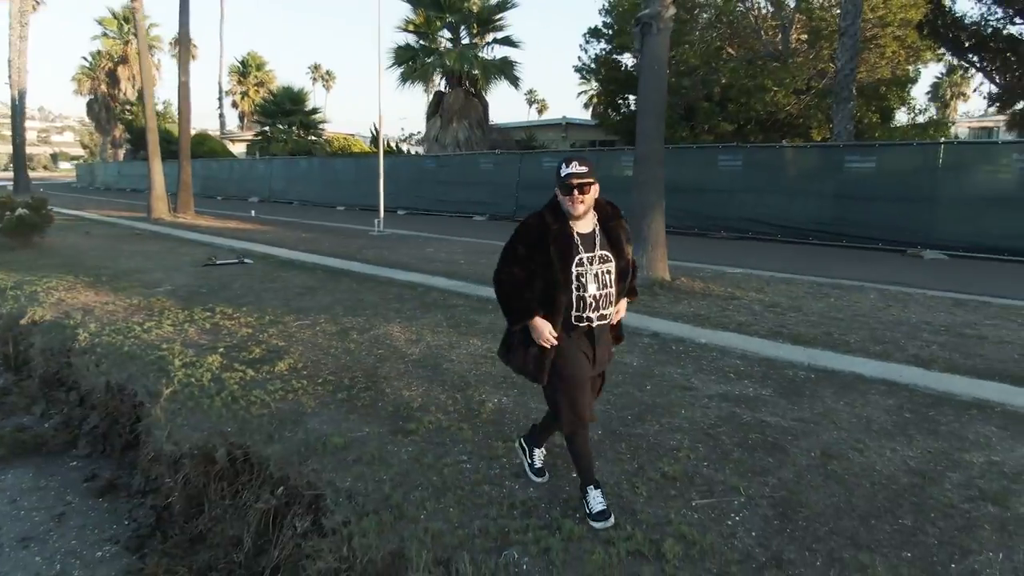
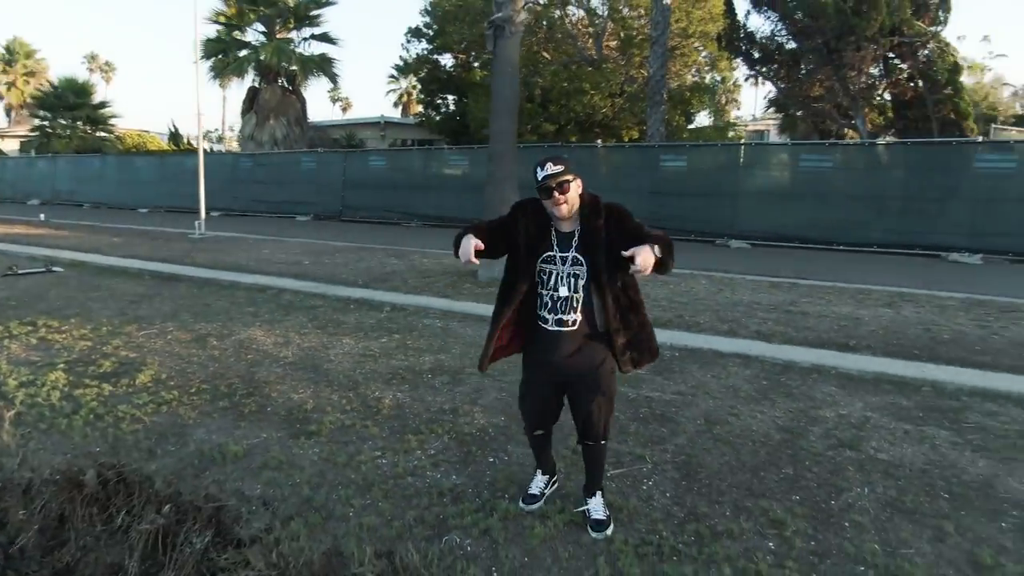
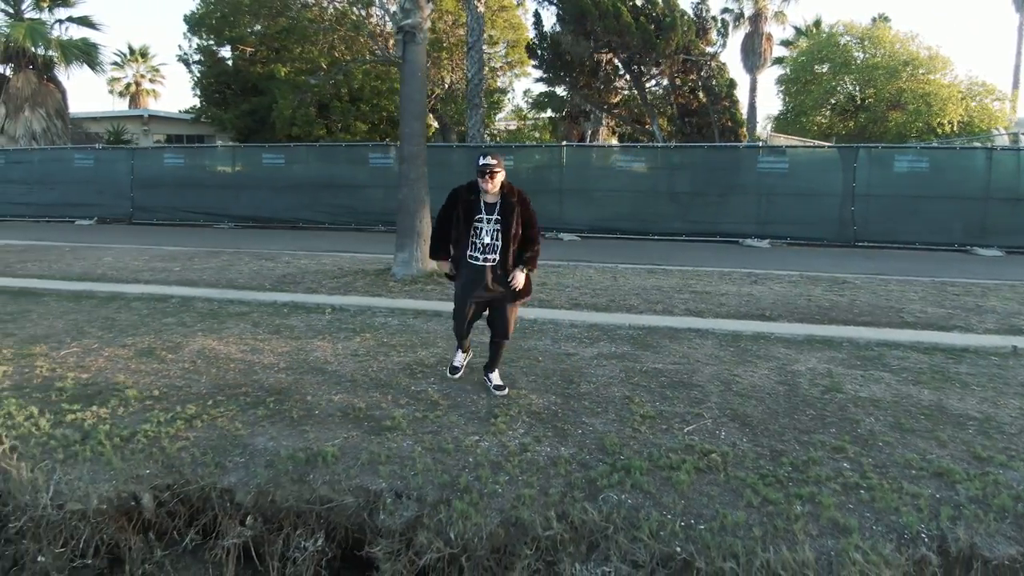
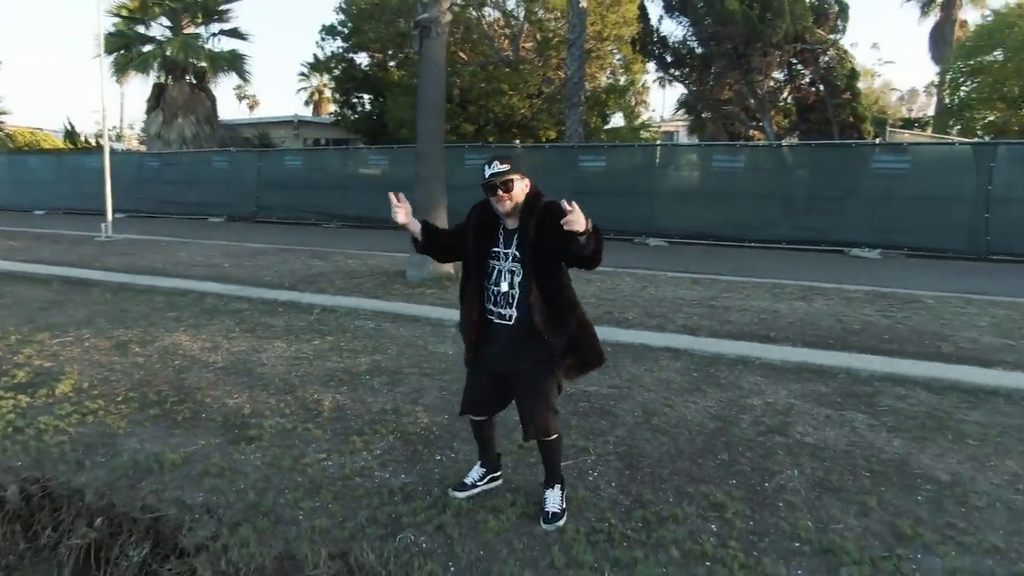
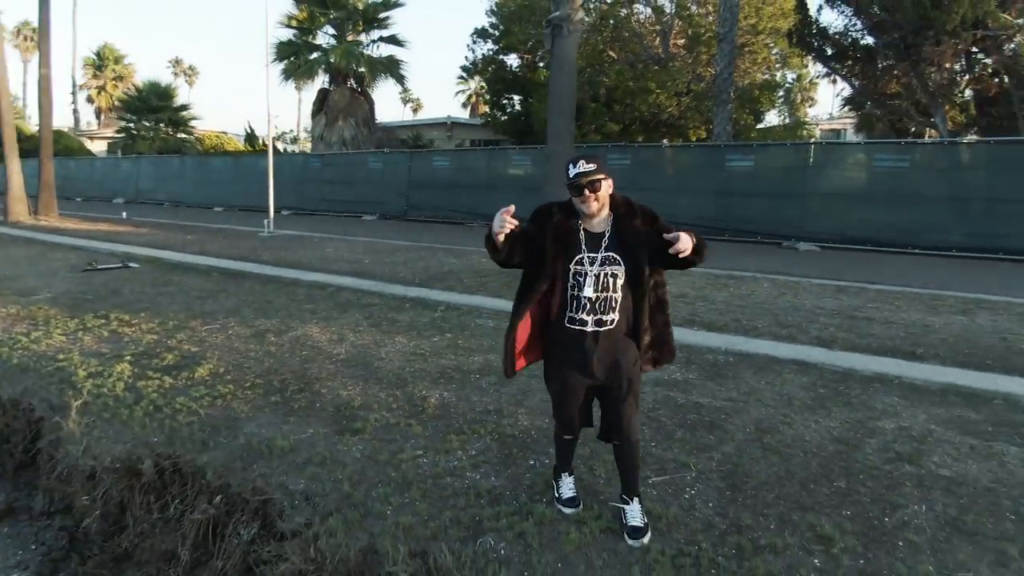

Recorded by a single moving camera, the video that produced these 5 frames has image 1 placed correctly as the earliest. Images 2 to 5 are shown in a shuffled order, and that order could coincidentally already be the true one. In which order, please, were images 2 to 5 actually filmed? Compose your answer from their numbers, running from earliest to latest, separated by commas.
5, 2, 4, 3
